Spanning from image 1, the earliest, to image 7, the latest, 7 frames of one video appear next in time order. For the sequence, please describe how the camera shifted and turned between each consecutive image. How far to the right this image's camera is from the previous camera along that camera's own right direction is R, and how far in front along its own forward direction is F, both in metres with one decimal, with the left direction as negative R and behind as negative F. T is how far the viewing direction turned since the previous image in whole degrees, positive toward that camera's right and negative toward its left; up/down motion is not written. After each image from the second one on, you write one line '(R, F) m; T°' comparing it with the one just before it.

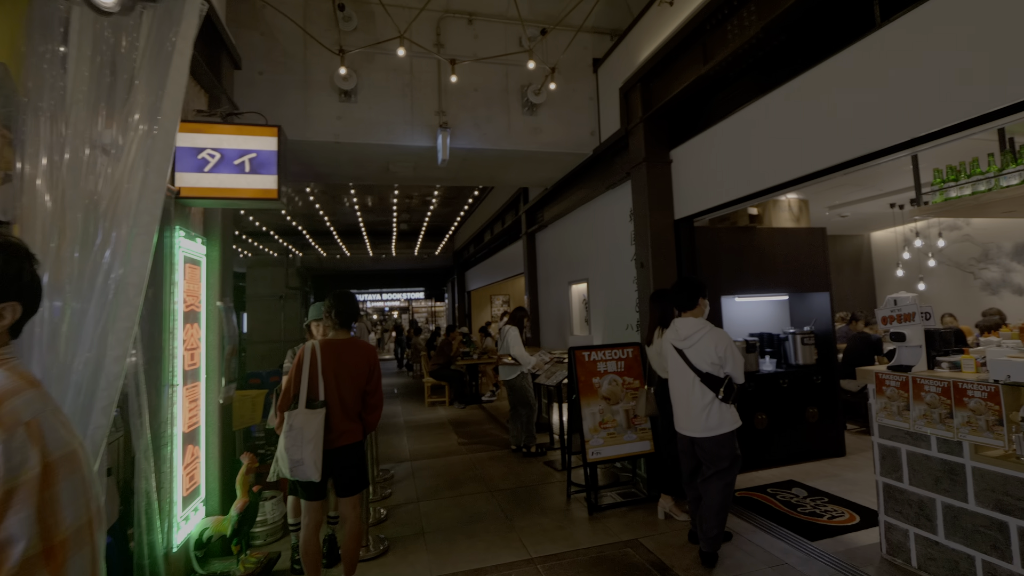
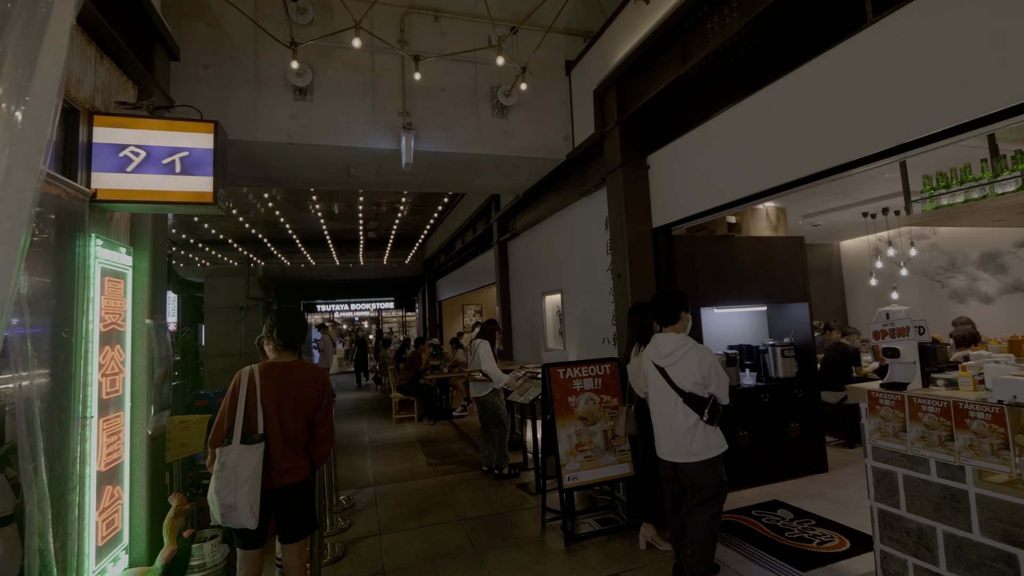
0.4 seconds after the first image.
(0.0, +0.3) m; +3°
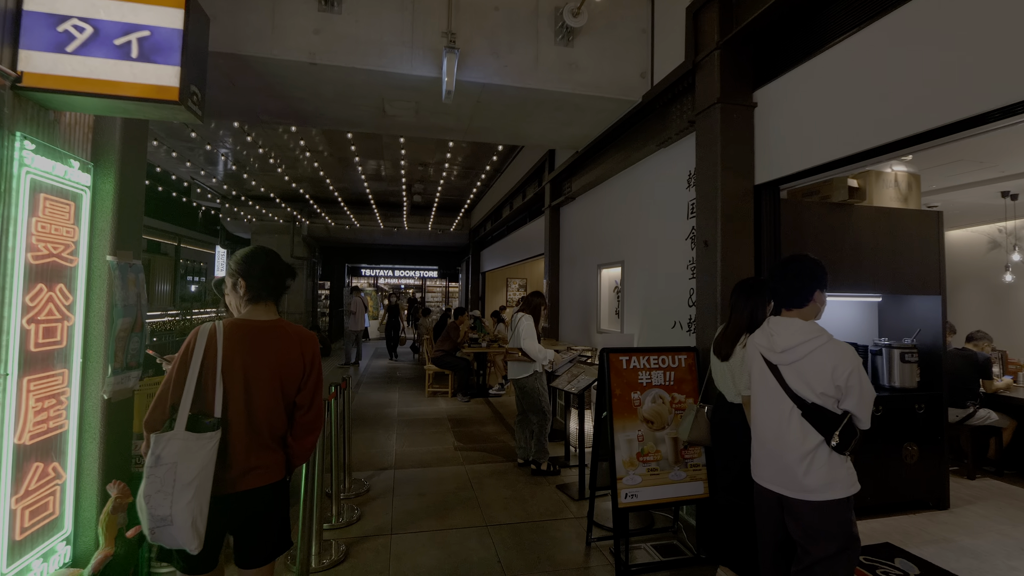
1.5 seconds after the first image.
(-0.1, +0.8) m; -5°
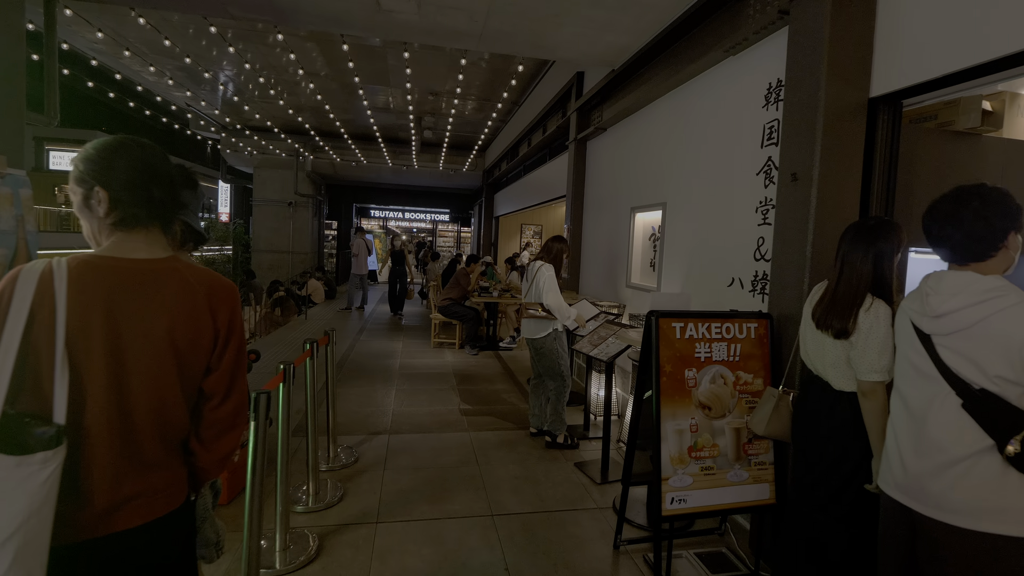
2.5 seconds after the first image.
(0.0, +0.7) m; -1°
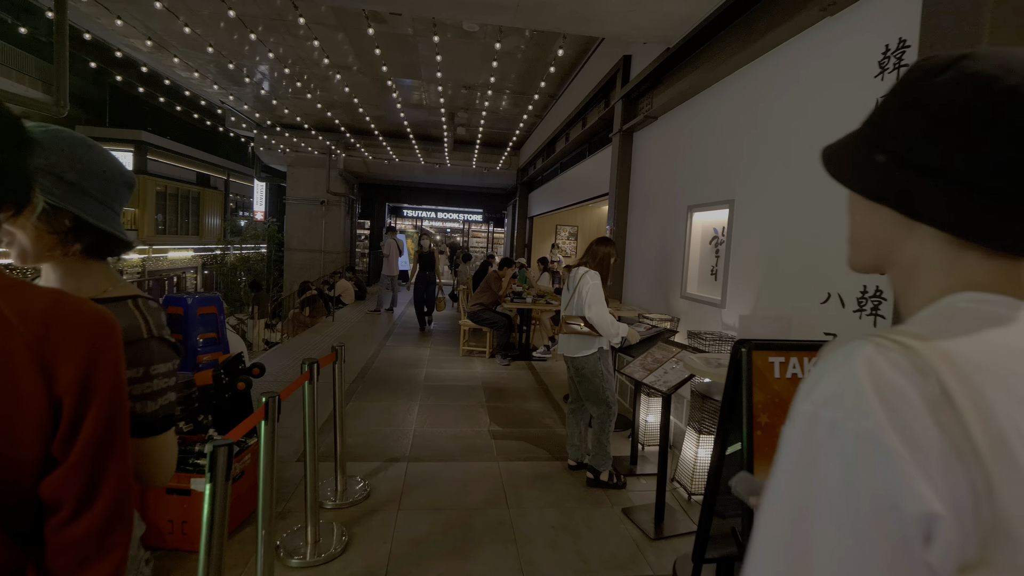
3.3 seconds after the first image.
(0.0, +0.5) m; -4°
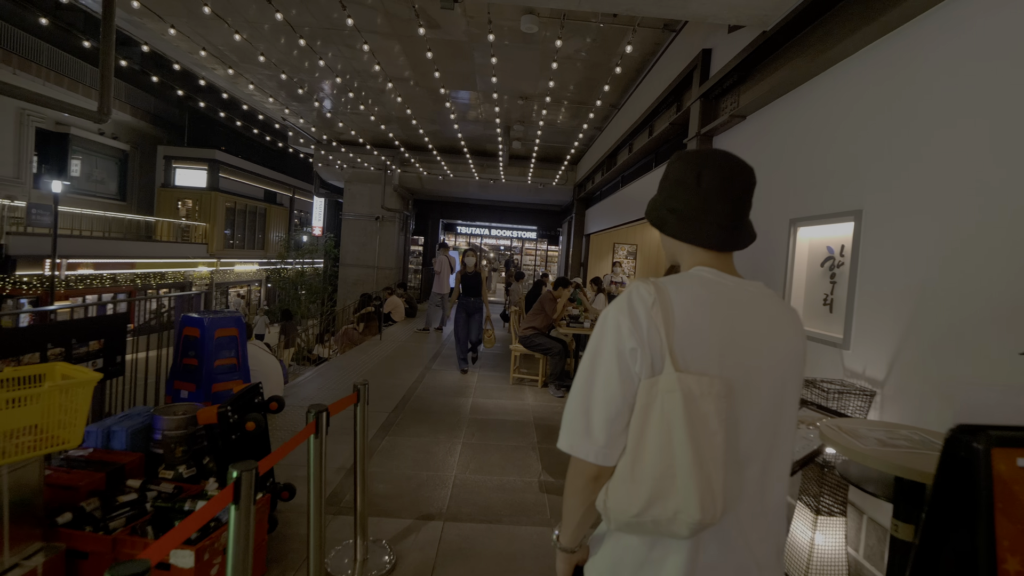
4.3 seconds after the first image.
(0.0, +0.6) m; -6°
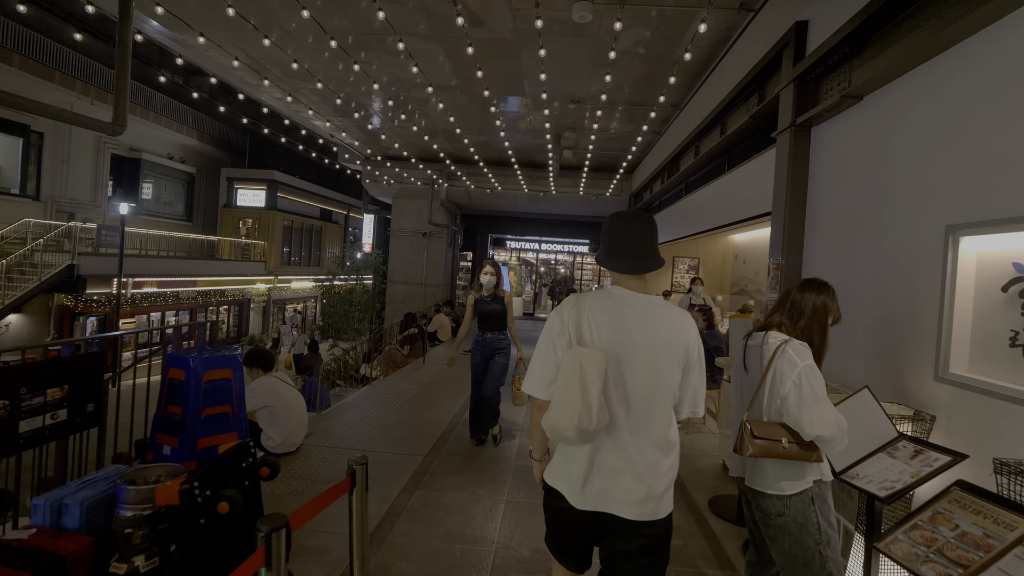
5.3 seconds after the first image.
(0.0, +0.7) m; -6°
